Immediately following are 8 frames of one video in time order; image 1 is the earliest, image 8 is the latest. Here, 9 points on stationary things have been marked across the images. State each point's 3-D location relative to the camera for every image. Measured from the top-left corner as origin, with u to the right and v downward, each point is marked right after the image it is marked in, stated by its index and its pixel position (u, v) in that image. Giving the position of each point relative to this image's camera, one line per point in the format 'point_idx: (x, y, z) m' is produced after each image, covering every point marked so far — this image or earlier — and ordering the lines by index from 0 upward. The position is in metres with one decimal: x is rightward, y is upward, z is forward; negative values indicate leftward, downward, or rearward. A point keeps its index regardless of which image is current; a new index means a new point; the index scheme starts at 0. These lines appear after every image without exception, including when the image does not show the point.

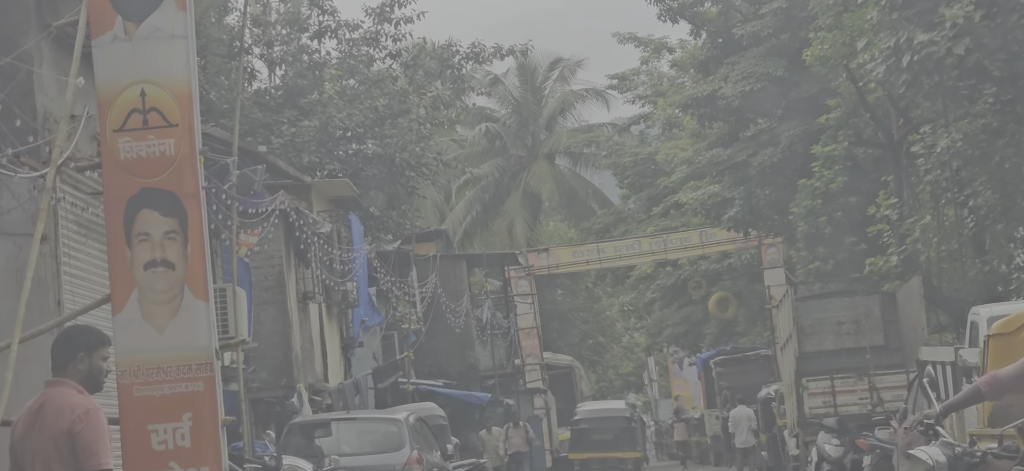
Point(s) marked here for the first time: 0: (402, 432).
0: (-1.1, -1.9, +15.8) m
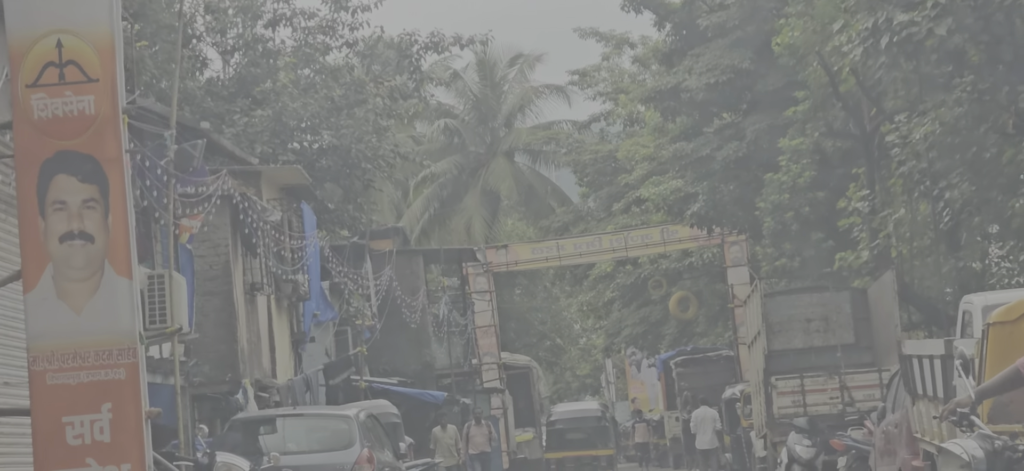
0: (-1.5, -1.7, +14.9) m
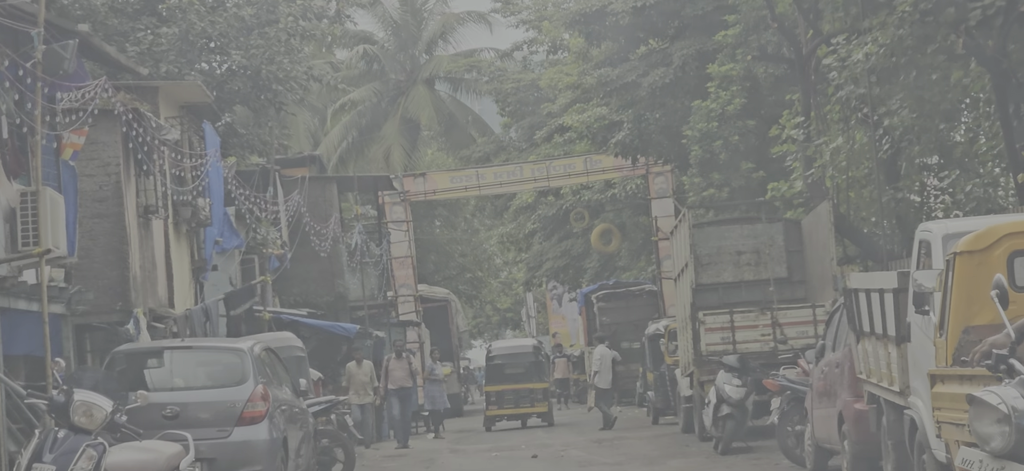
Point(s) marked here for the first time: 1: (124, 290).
0: (-2.2, -1.1, +13.6) m
1: (-4.3, -0.6, +18.4) m
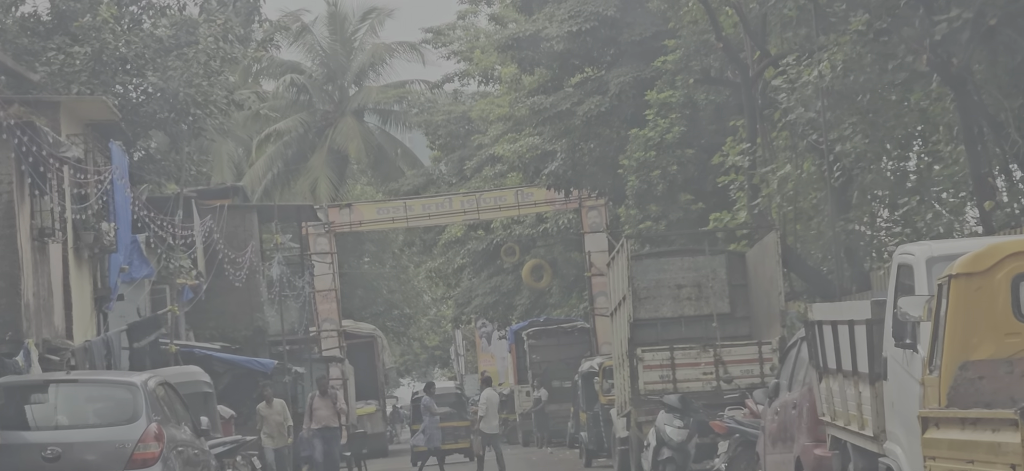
0: (-2.8, -1.2, +12.3) m
1: (-5.0, -0.8, +16.9) m
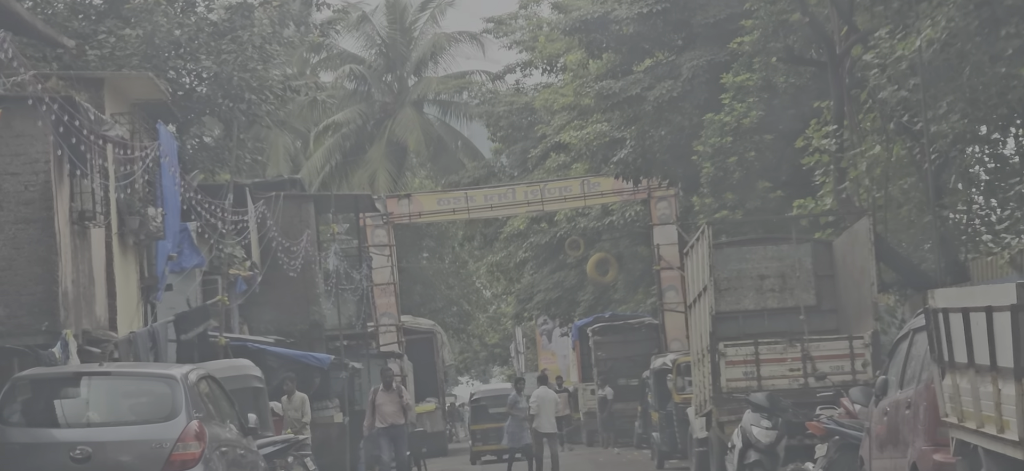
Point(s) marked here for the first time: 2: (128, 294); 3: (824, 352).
0: (-2.2, -1.1, +11.1) m
1: (-4.4, -0.7, +15.9) m
2: (-4.4, -0.7, +19.1) m
3: (+3.1, -1.2, +16.3) m
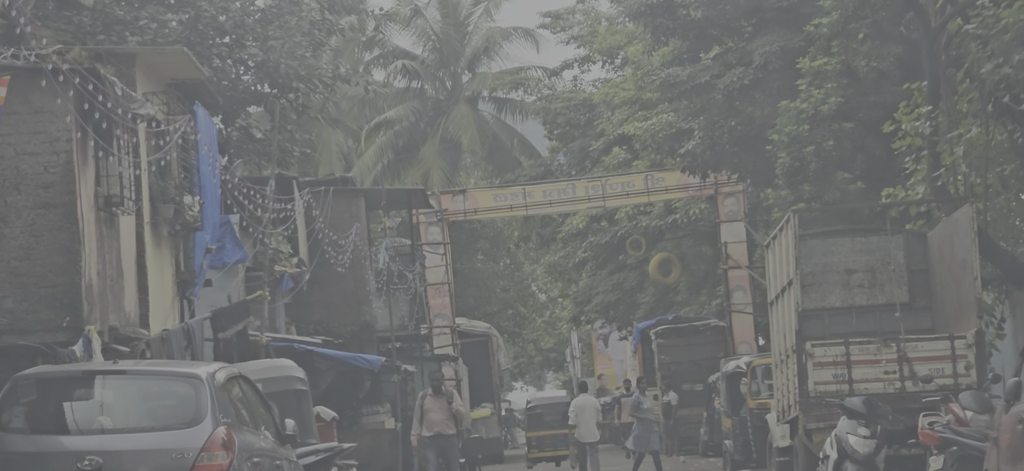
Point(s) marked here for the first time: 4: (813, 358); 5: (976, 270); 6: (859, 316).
0: (-1.8, -1.0, +9.8) m
1: (-3.8, -0.6, +14.6) m
2: (-3.7, -0.6, +17.9) m
3: (+3.7, -1.1, +14.8) m
4: (+2.7, -1.1, +14.8) m
5: (+4.2, -0.3, +15.0) m
6: (+3.5, -0.8, +16.8) m
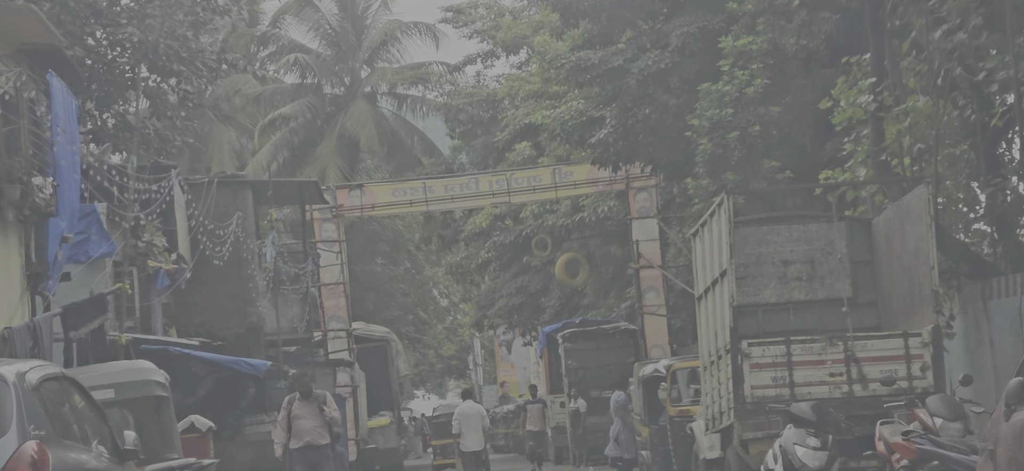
0: (-2.3, -0.8, +7.8) m
1: (-4.6, -0.4, +12.5) m
2: (-4.7, -0.4, +15.8) m
3: (+2.9, -0.9, +13.1) m
4: (+1.9, -1.0, +13.0) m
5: (+3.4, -0.2, +13.3) m
6: (+2.6, -0.7, +15.1) m
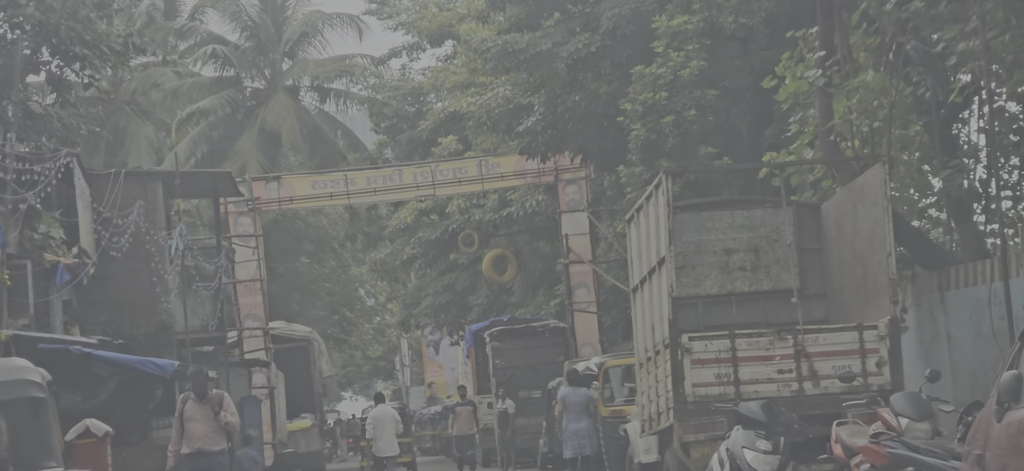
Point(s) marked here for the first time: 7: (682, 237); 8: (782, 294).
0: (-2.7, -0.7, +6.6) m
1: (-5.1, -0.3, +11.2) m
2: (-5.4, -0.3, +14.4) m
3: (+2.3, -0.8, +12.1) m
4: (+1.3, -0.9, +12.0) m
5: (+2.8, -0.1, +12.3) m
6: (+1.9, -0.6, +14.0) m
7: (+1.4, 0.0, +13.9) m
8: (+2.3, -0.5, +14.1) m
